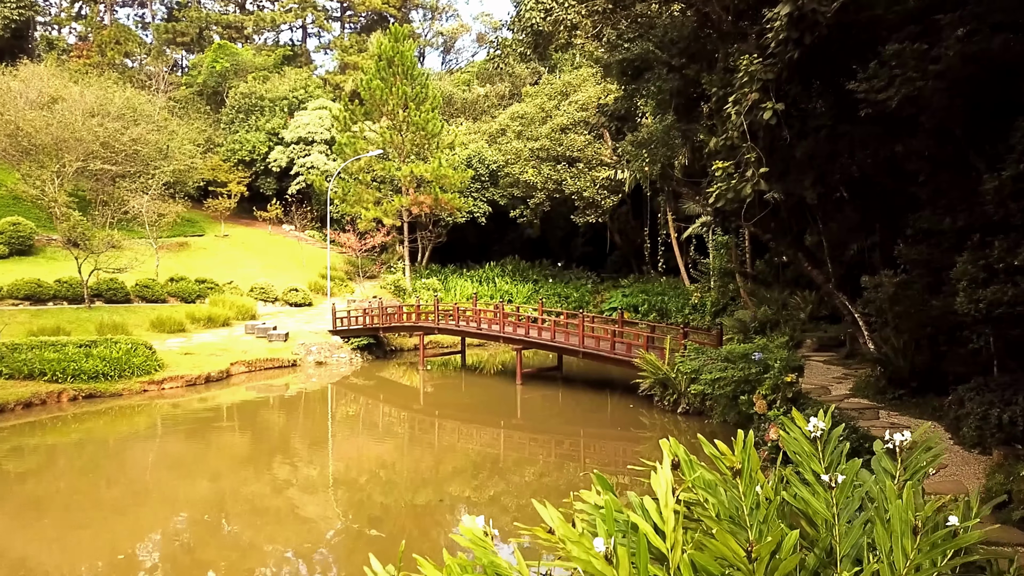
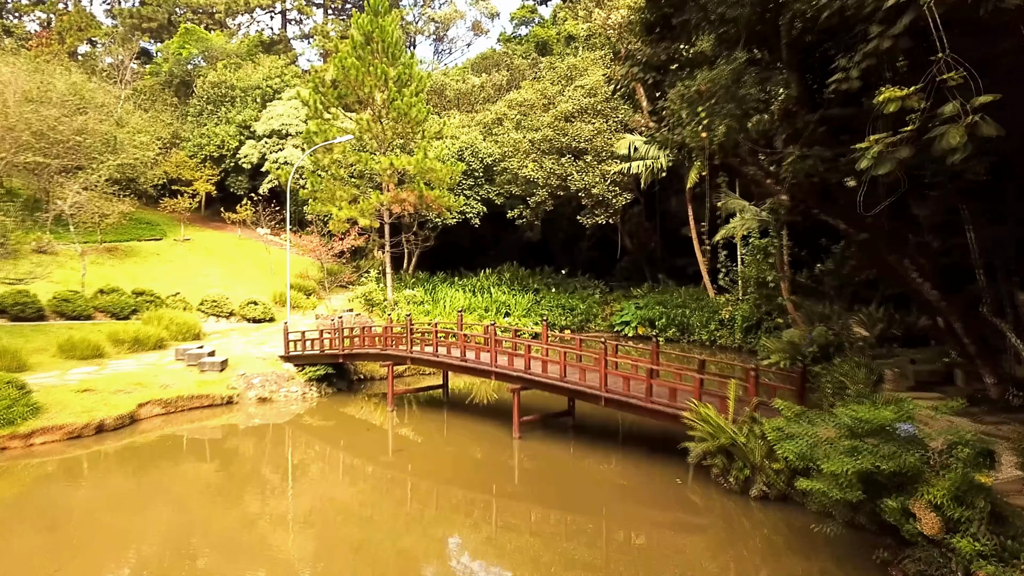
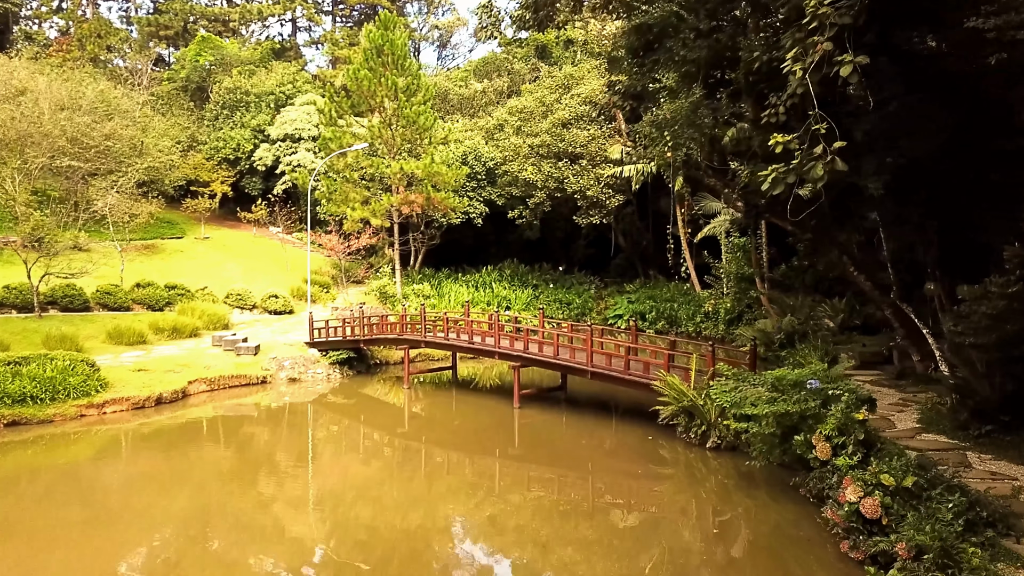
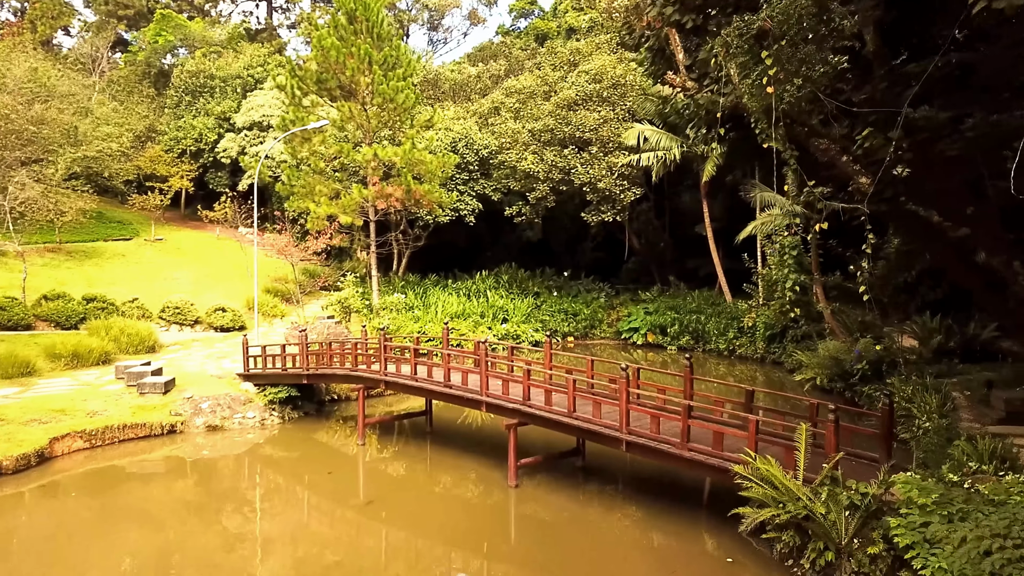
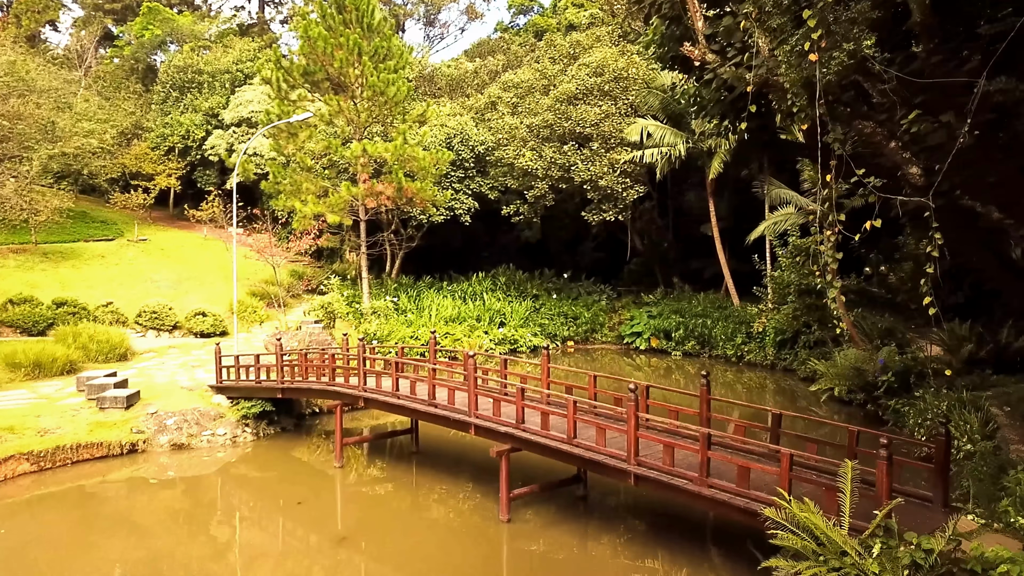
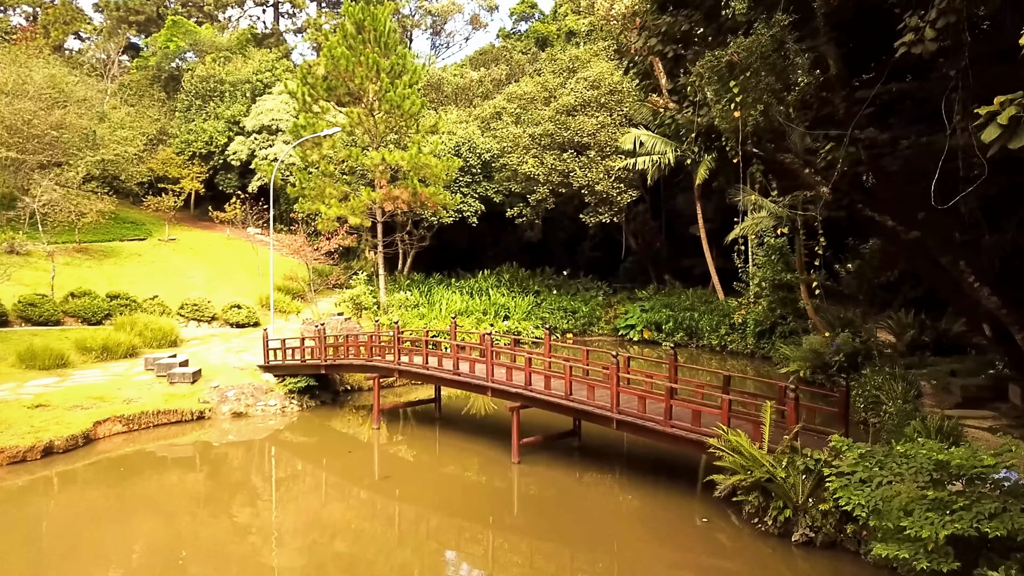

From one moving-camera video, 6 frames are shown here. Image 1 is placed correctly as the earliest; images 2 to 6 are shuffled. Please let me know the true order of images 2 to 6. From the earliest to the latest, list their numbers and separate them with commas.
3, 2, 6, 4, 5
